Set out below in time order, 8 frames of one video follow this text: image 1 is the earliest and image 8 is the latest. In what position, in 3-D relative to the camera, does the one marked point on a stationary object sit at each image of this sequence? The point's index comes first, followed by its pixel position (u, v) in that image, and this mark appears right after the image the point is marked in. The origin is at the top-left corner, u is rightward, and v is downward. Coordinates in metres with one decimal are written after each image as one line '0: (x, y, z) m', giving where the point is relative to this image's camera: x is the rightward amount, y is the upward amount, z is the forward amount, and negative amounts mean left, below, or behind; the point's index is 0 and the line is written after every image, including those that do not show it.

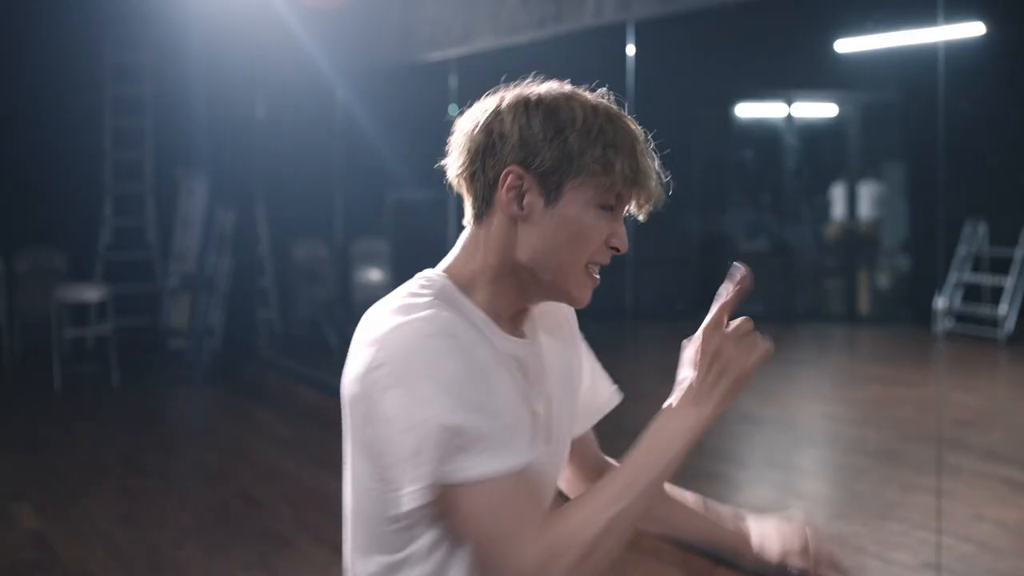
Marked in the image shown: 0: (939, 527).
0: (+0.9, -0.5, +3.5) m
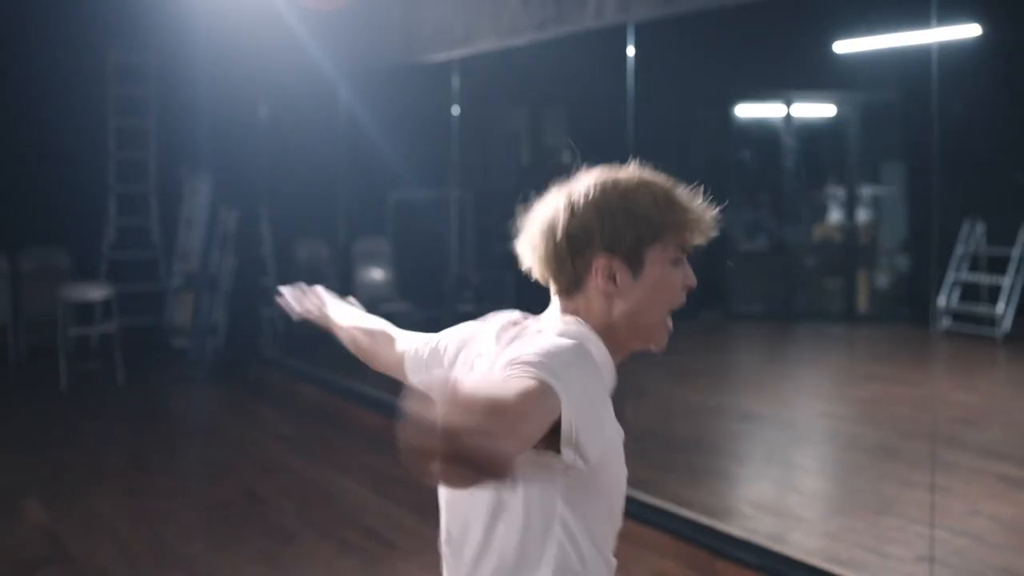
0: (+0.9, -0.5, +3.6) m
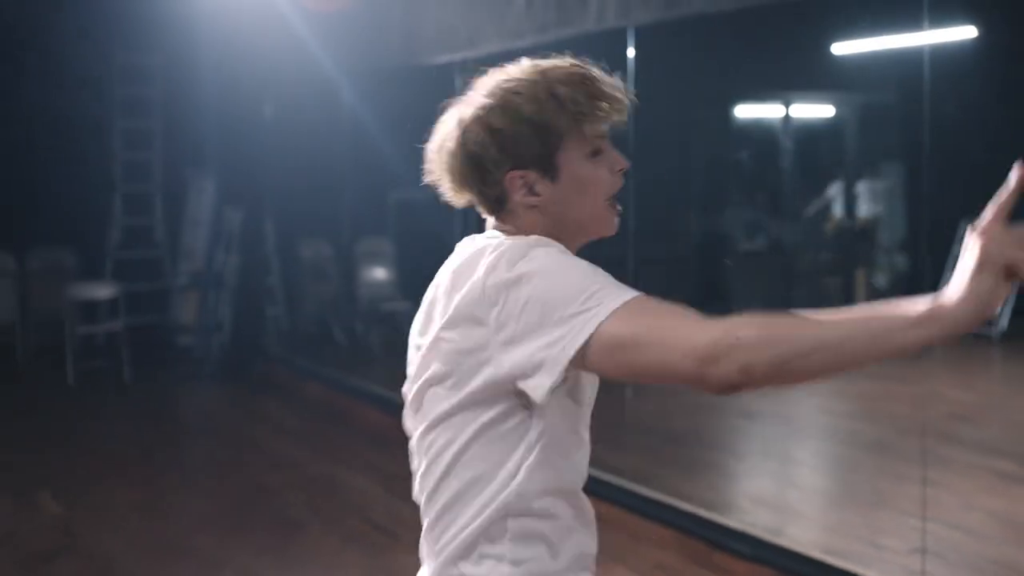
0: (+0.9, -0.5, +3.7) m
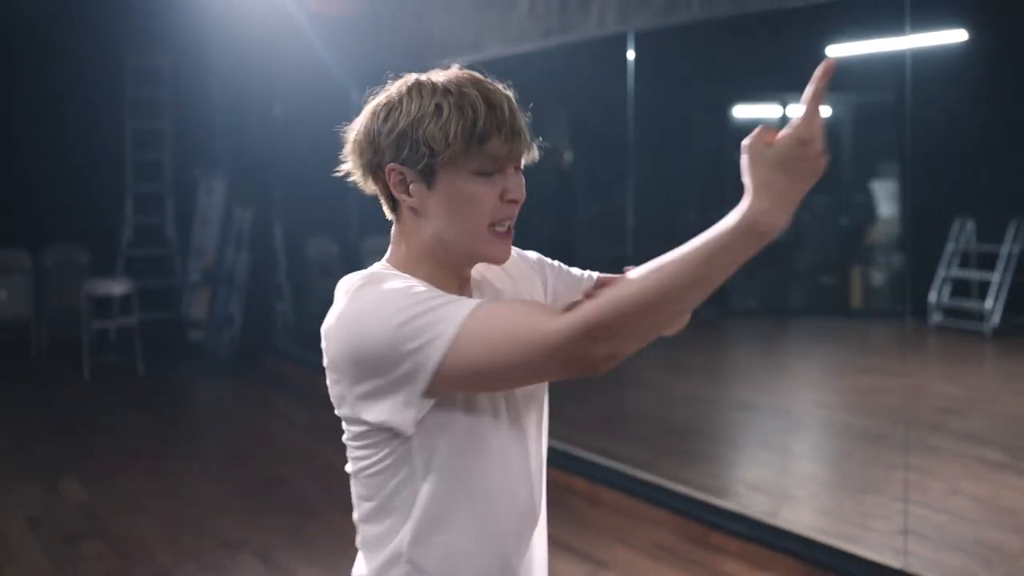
0: (+0.9, -0.5, +3.8) m
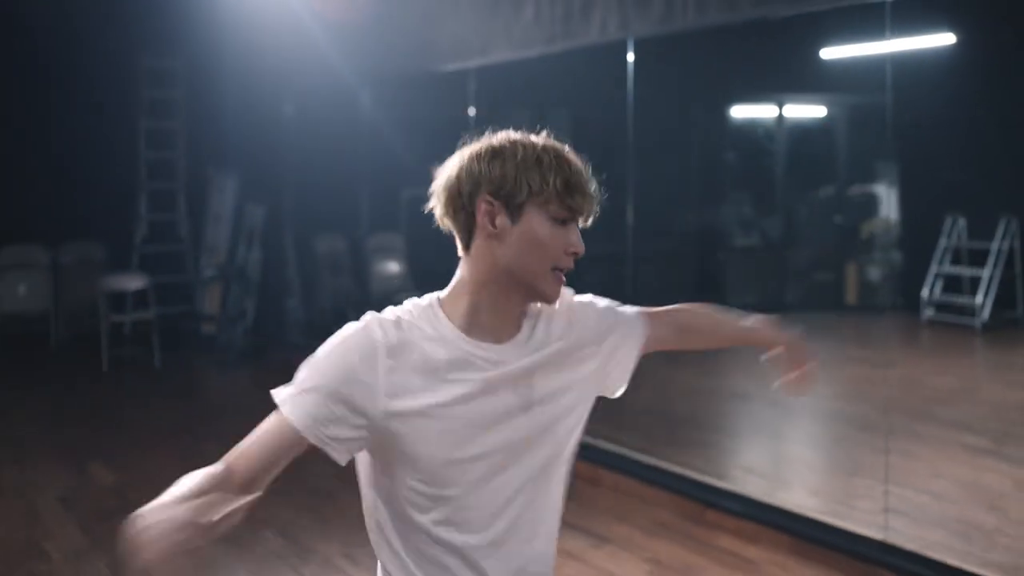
0: (+1.0, -0.5, +4.0) m
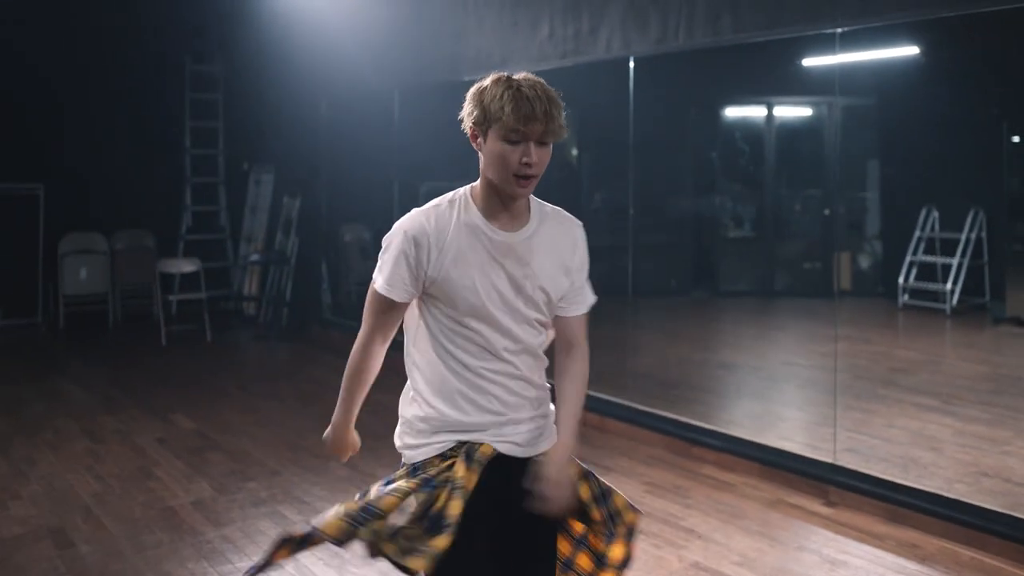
0: (+1.0, -0.4, +4.8) m
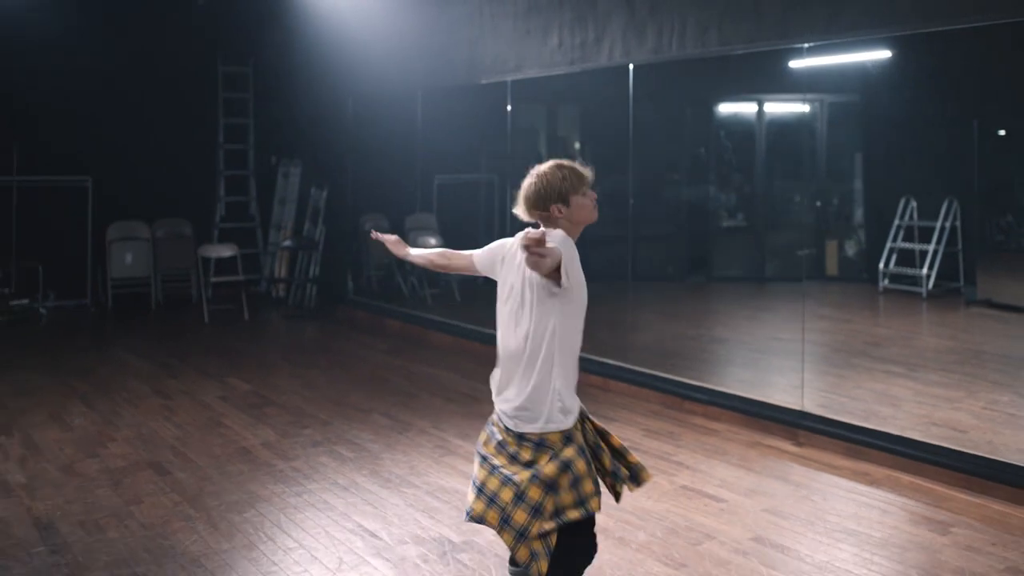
0: (+1.1, -0.3, +5.5) m
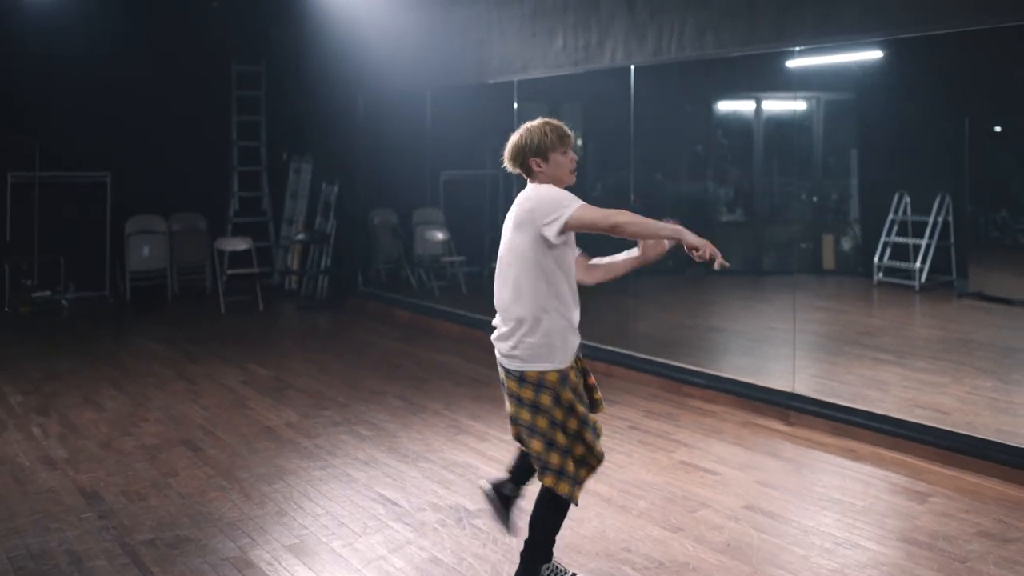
0: (+1.1, -0.3, +5.8) m
